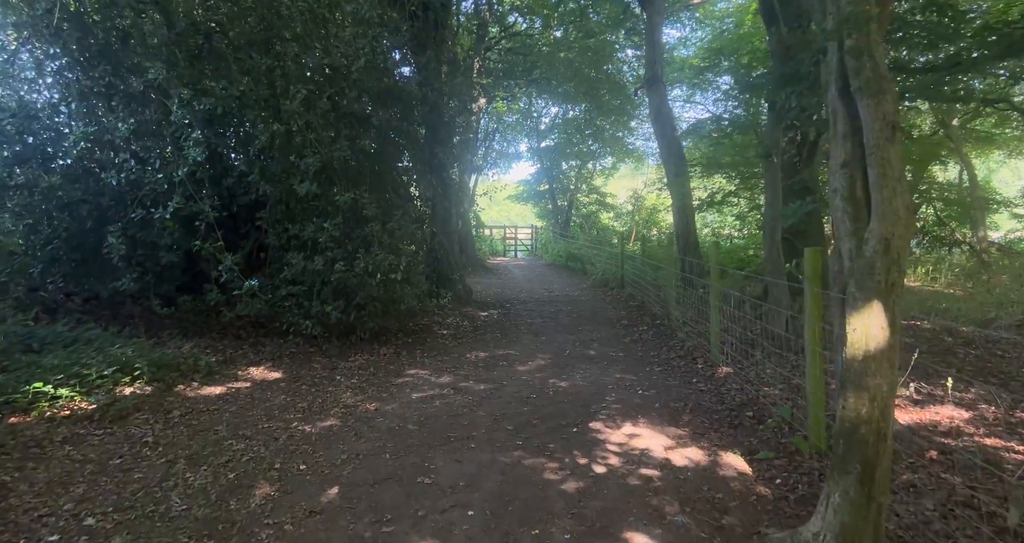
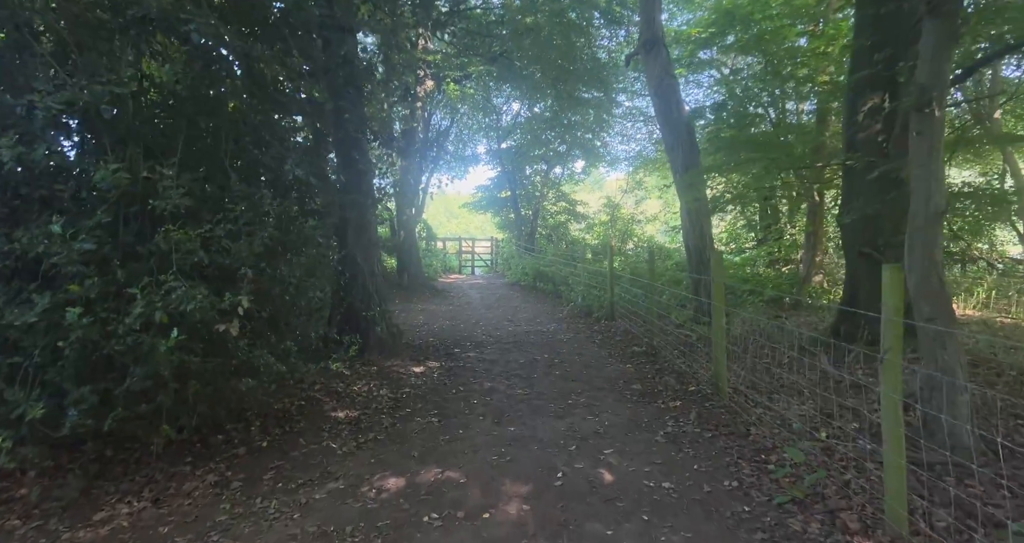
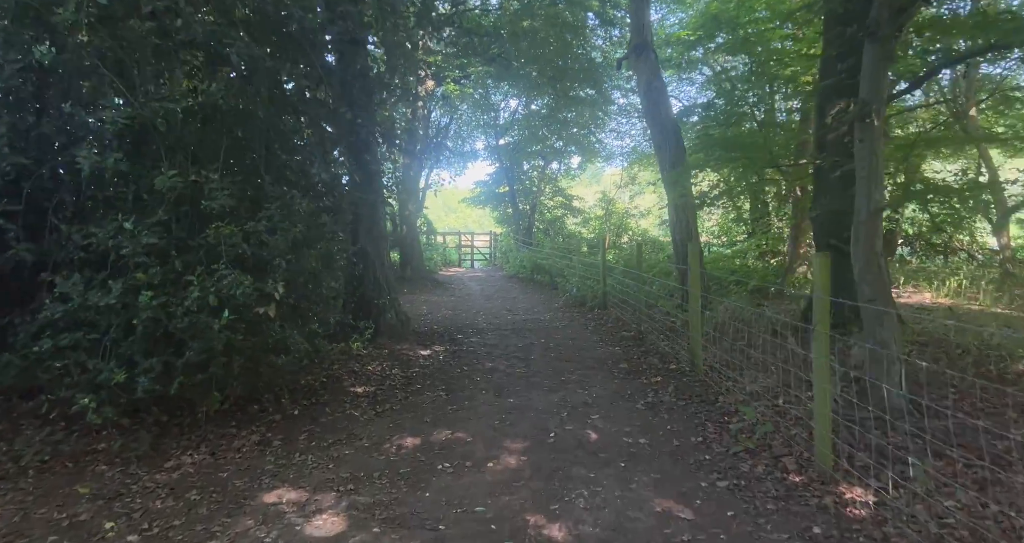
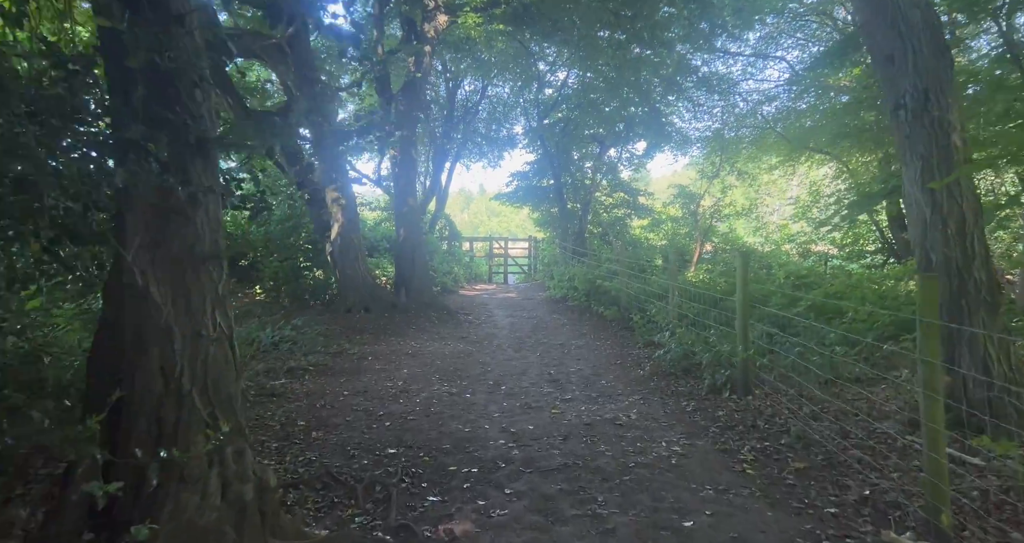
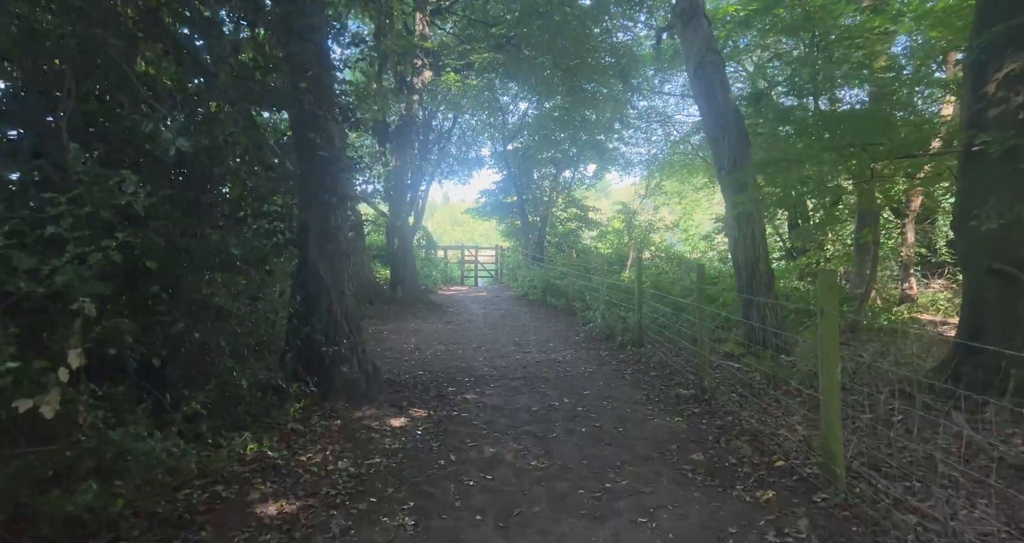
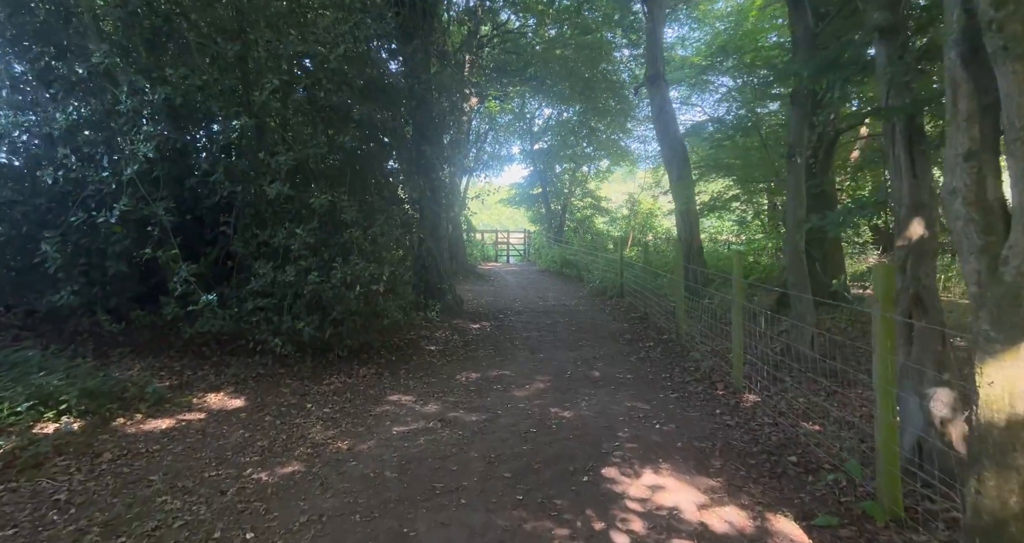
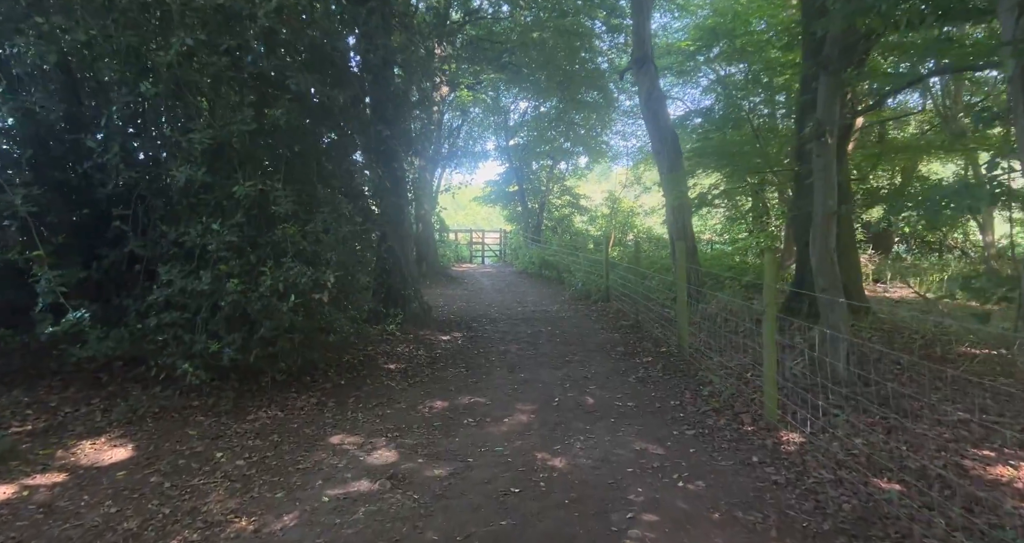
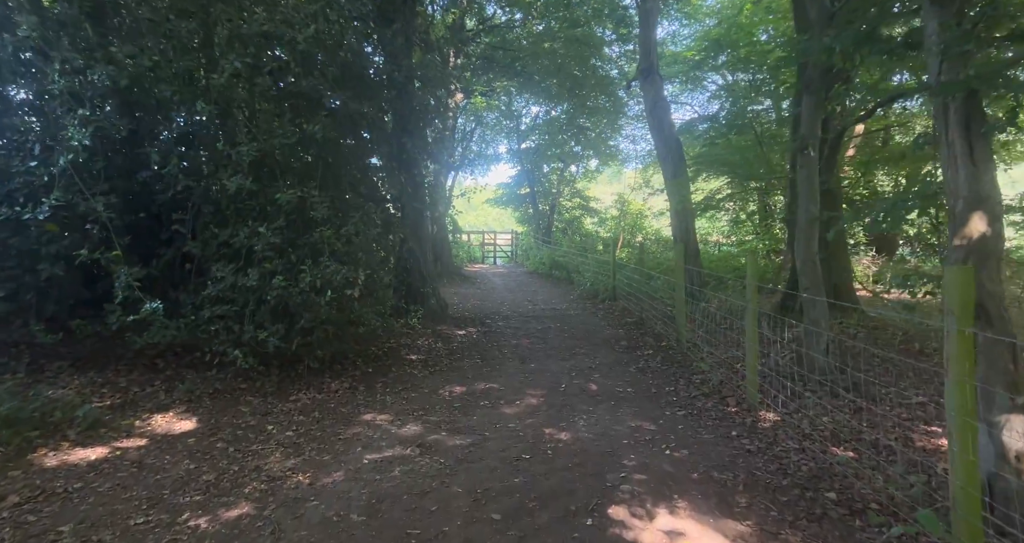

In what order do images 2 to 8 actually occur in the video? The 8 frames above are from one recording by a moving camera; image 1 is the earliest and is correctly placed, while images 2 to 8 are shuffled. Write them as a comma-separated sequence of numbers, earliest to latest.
6, 8, 7, 3, 2, 5, 4
